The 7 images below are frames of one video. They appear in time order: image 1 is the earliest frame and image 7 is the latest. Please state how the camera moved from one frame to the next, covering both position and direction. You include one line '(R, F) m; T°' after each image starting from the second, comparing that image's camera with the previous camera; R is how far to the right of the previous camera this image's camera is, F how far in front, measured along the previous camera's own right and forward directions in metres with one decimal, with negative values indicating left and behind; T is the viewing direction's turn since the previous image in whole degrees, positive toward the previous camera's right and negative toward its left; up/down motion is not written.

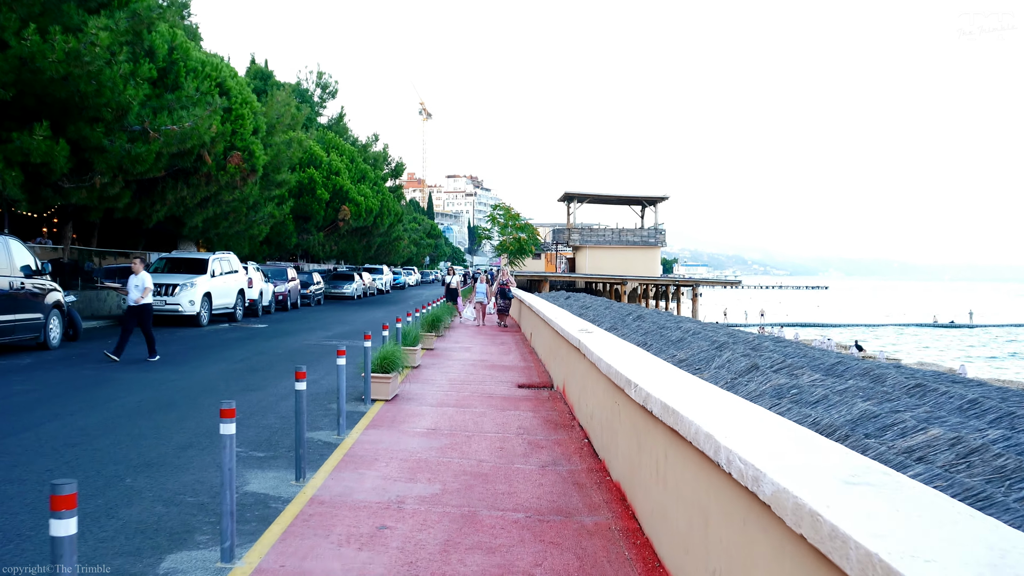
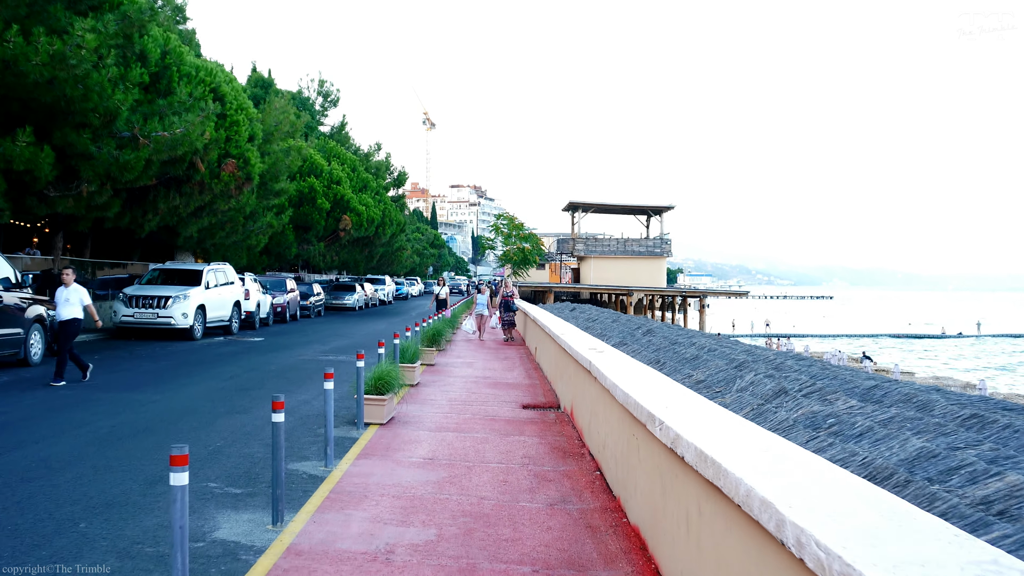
(0.0, +0.7) m; 0°
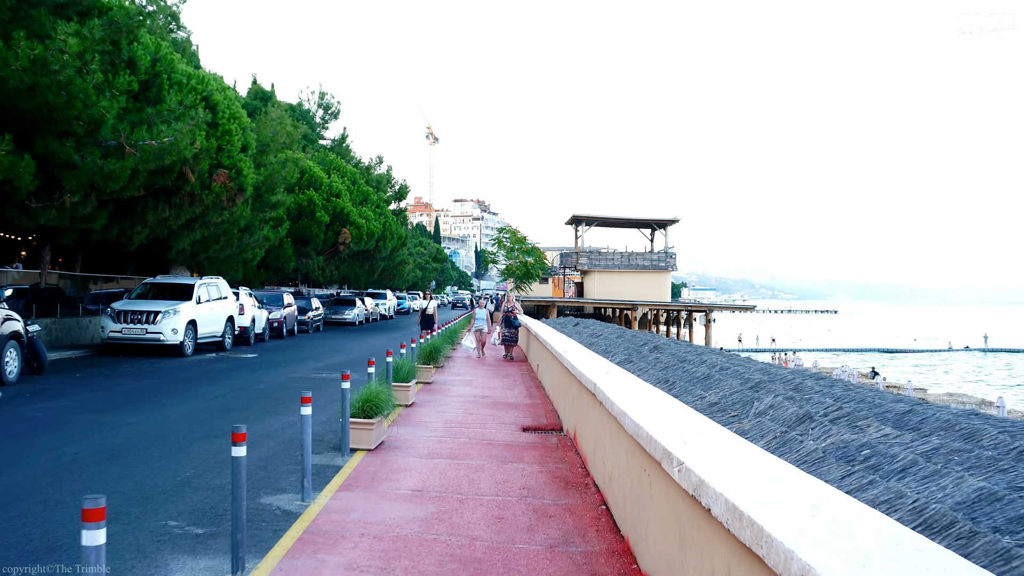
(+0.1, +0.7) m; 0°
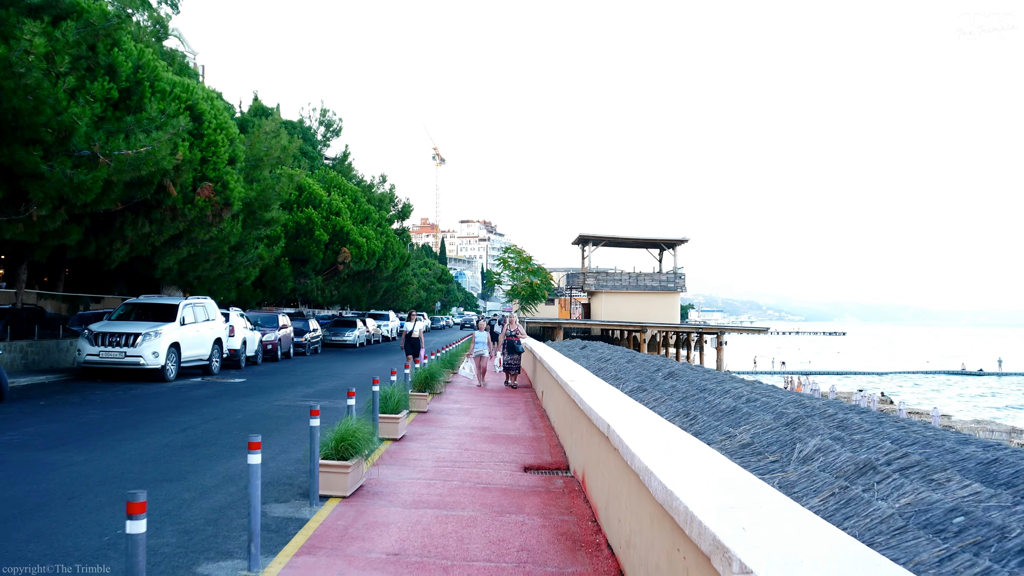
(+0.1, +1.2) m; 0°
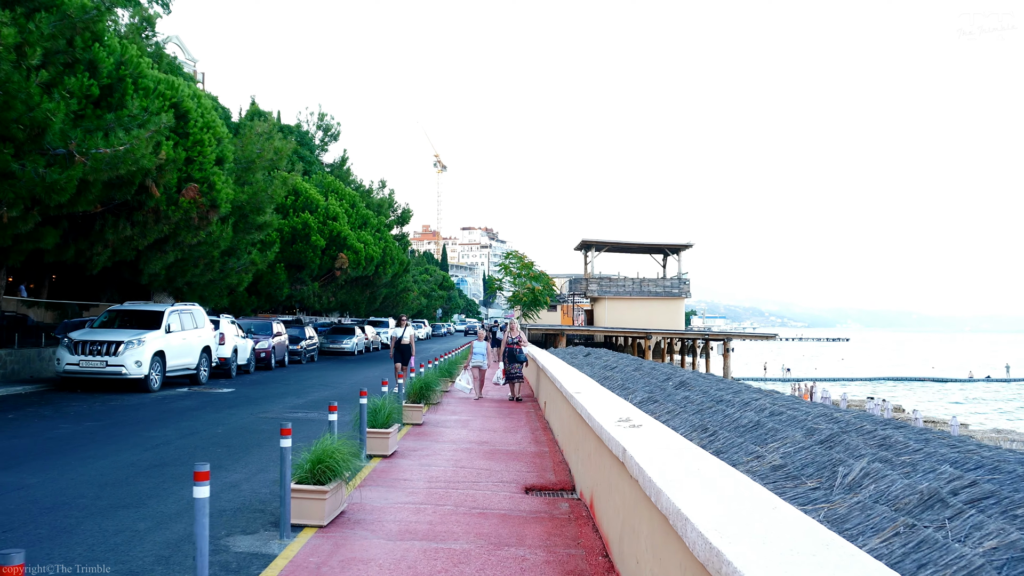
(0.0, +0.9) m; 0°
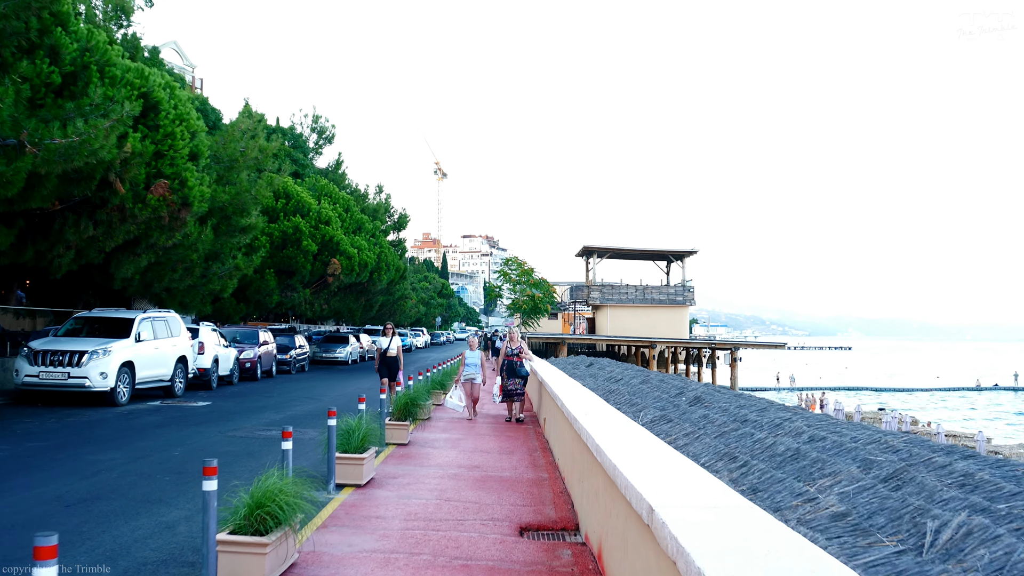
(+0.1, +1.4) m; 0°
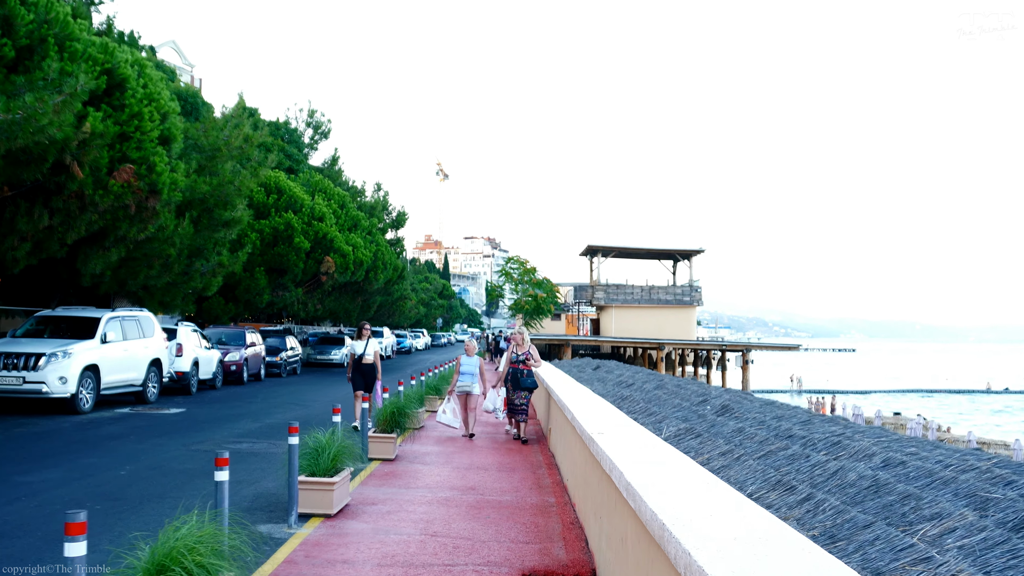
(0.0, +1.5) m; 0°
